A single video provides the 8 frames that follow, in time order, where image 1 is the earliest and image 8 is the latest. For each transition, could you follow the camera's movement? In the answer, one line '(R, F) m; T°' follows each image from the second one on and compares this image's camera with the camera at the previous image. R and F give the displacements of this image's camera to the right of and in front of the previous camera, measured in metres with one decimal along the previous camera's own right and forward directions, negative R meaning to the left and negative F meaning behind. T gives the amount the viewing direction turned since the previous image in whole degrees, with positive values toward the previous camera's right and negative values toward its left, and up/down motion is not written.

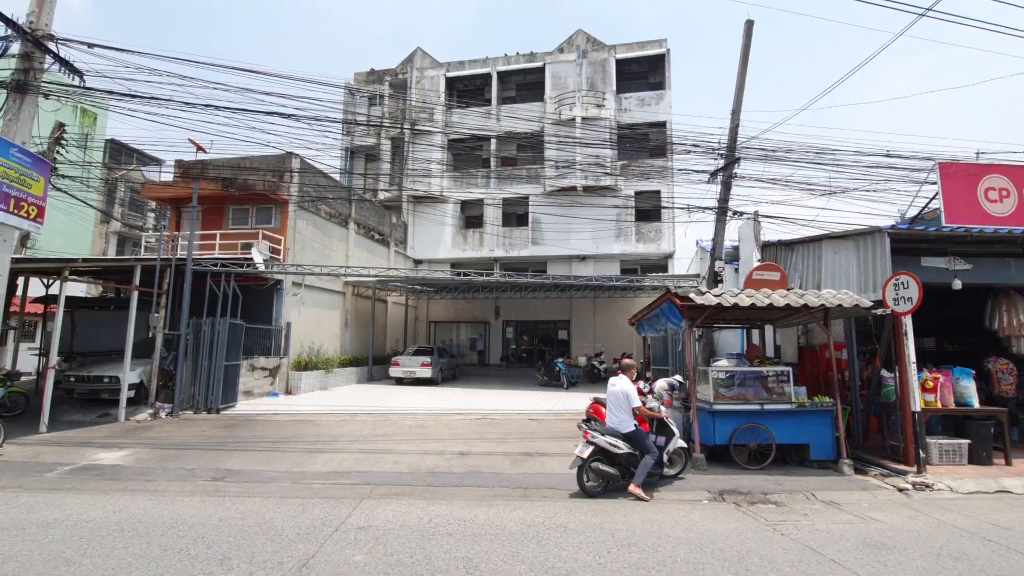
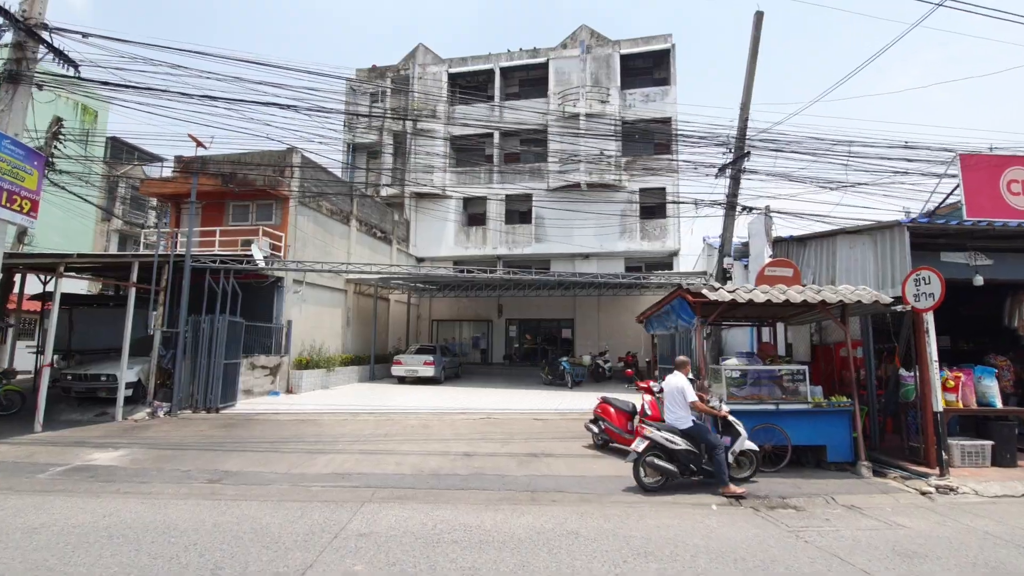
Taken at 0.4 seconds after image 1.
(-0.1, +0.2) m; 0°
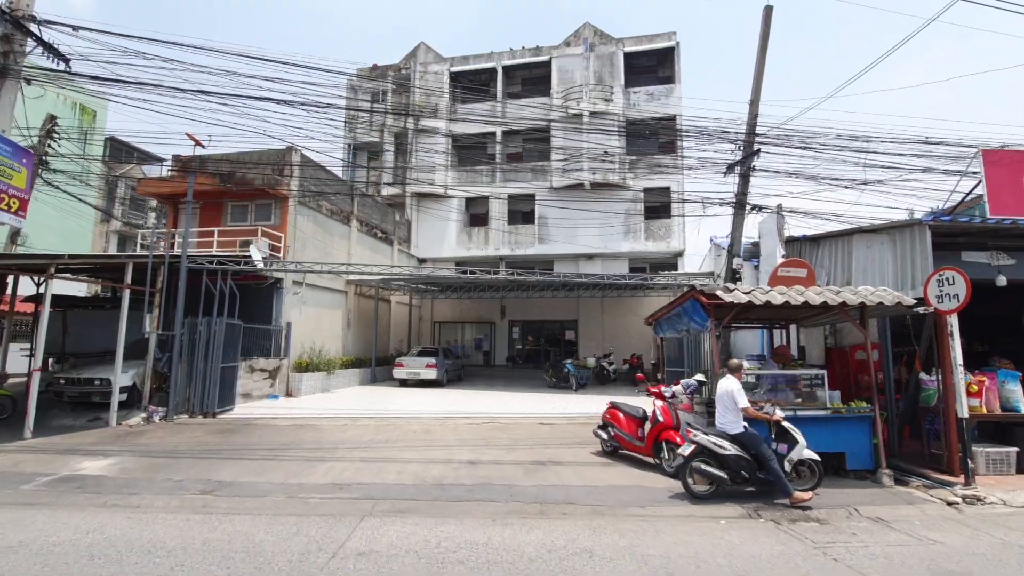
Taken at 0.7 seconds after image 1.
(-0.1, +0.3) m; 0°
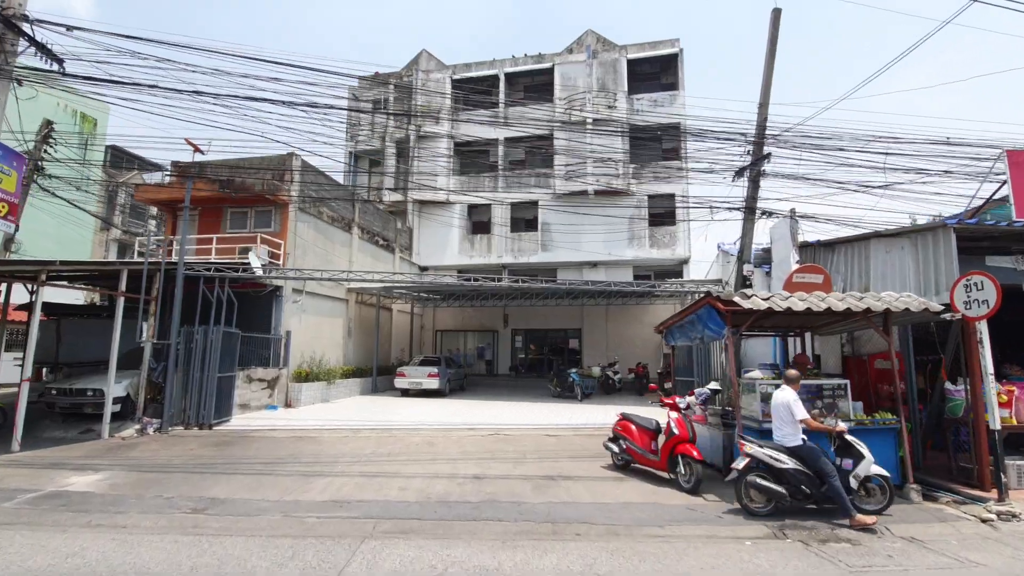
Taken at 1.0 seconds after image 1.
(-0.1, +0.3) m; 0°
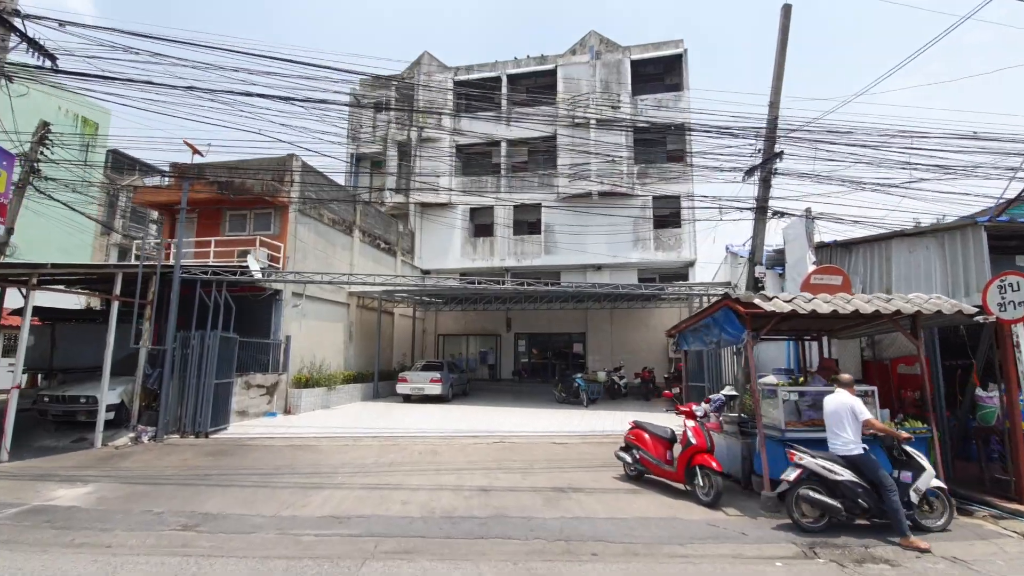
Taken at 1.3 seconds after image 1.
(-0.1, +0.3) m; 0°
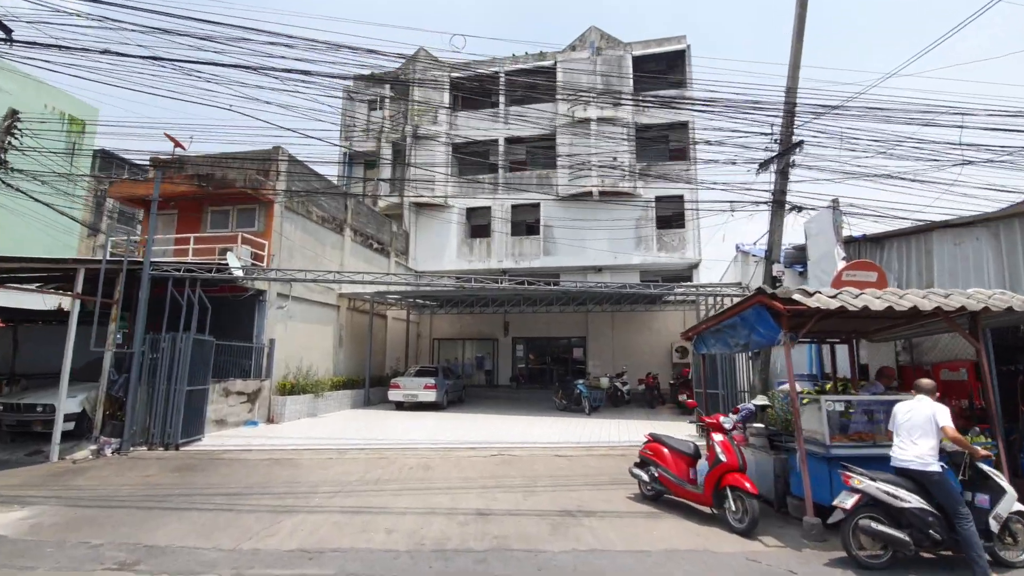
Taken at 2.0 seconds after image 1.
(-0.1, +0.8) m; 0°
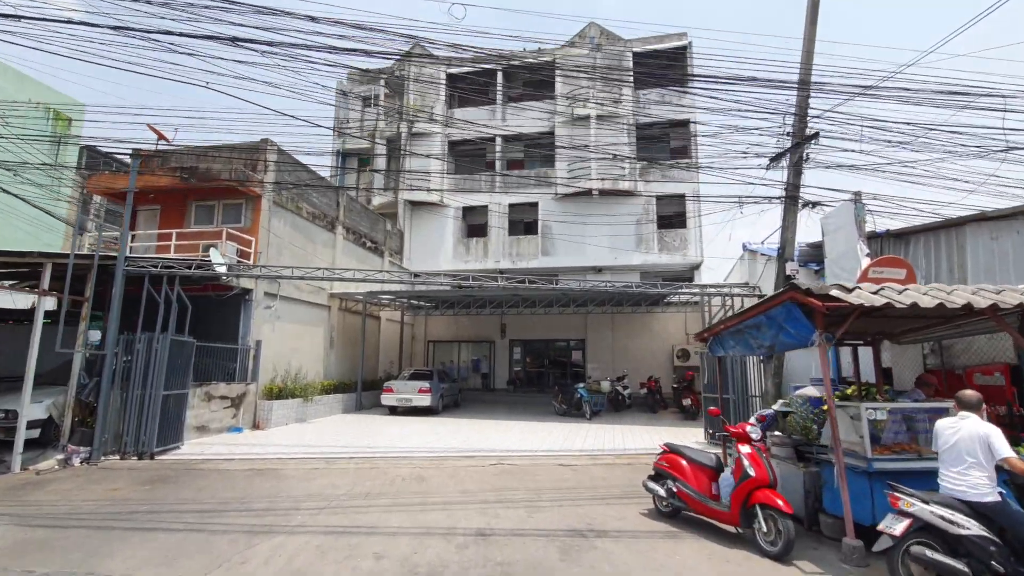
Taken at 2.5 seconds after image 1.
(-0.1, +0.6) m; +1°
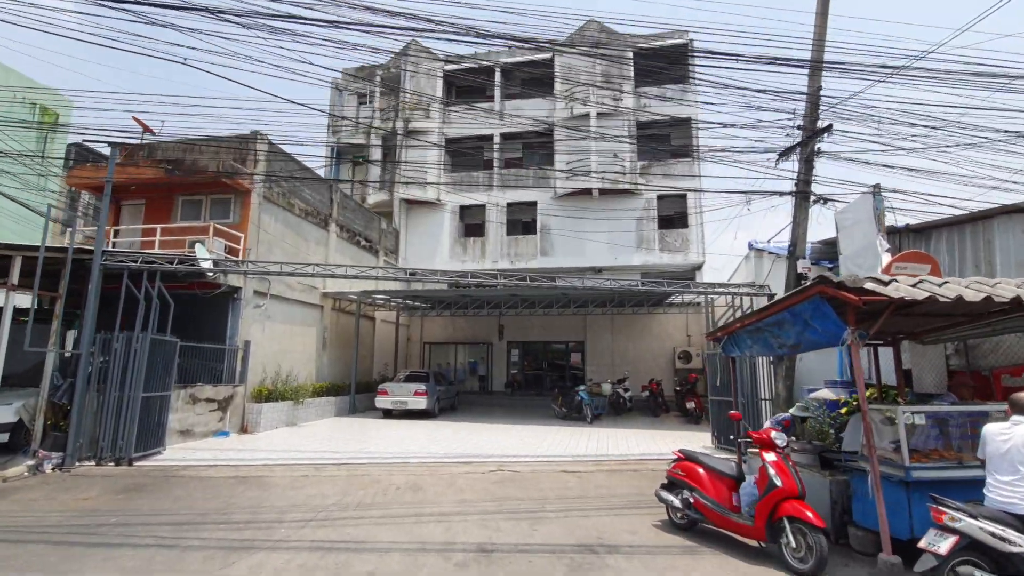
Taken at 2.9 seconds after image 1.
(-0.1, +0.4) m; 0°
